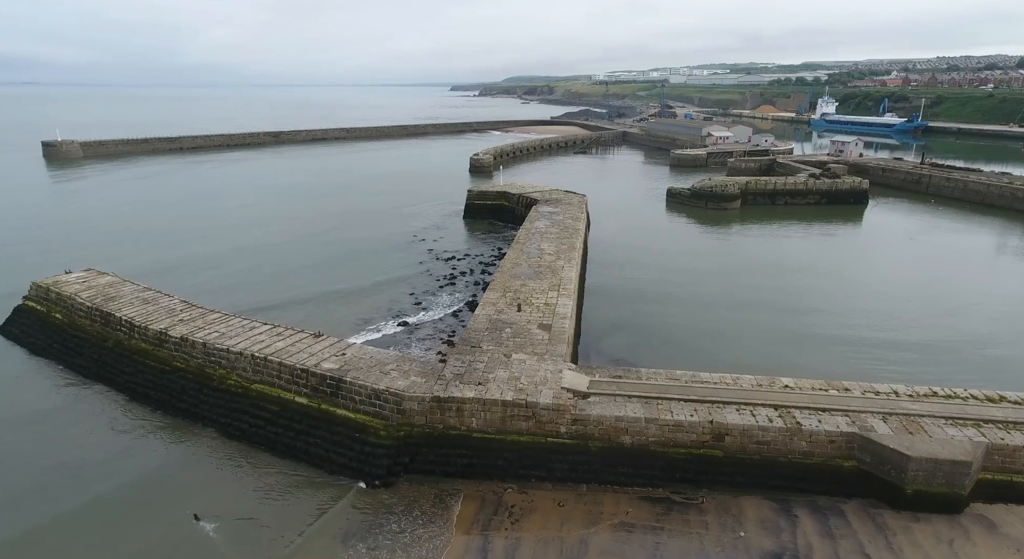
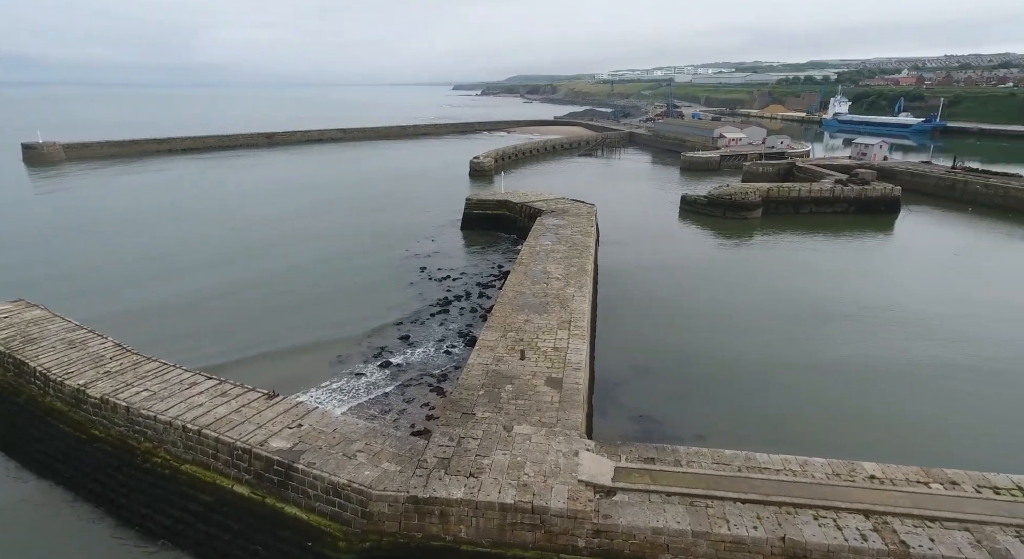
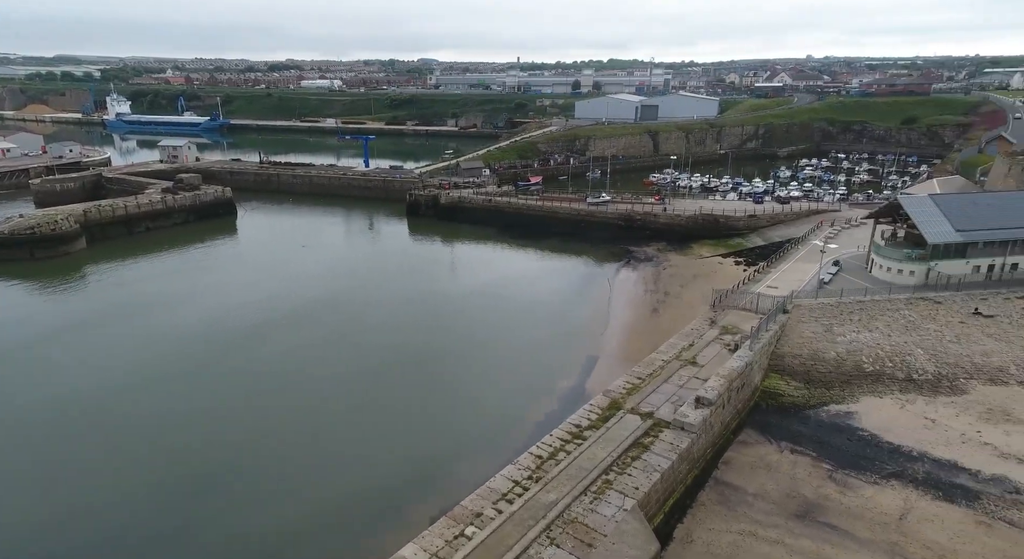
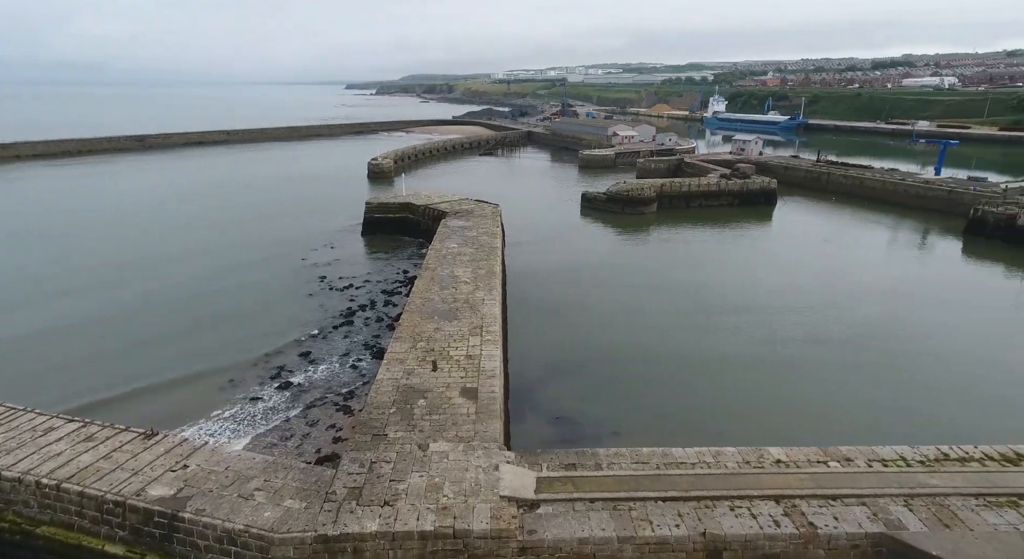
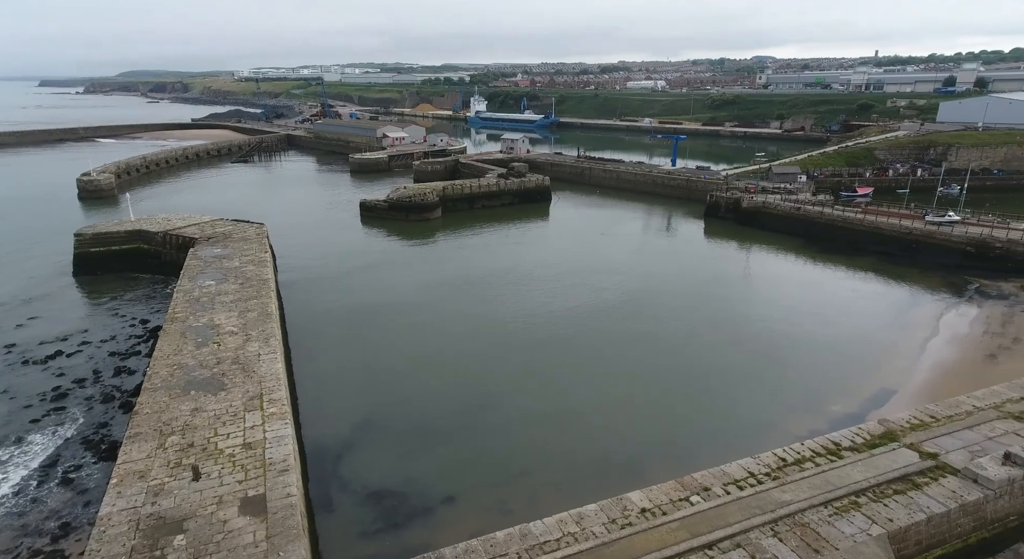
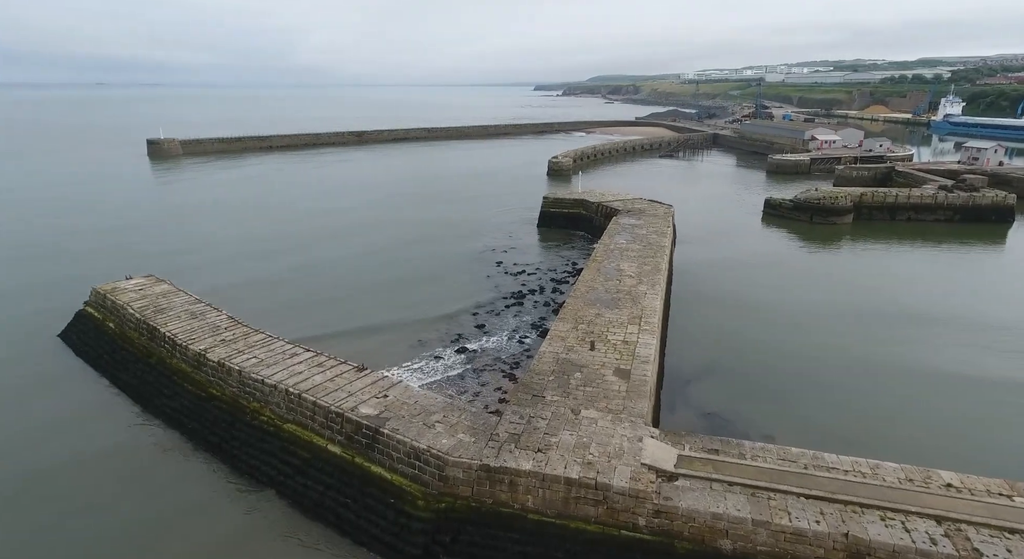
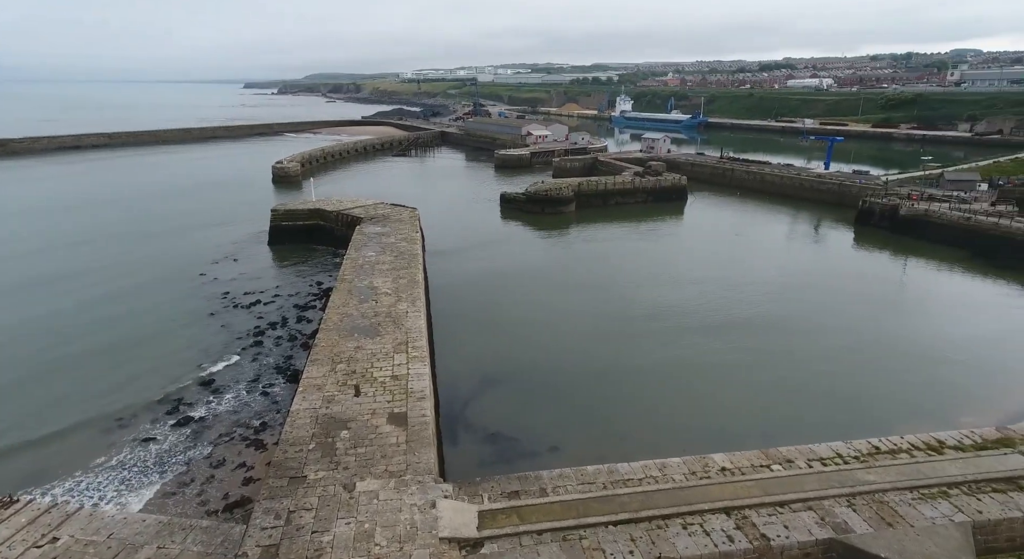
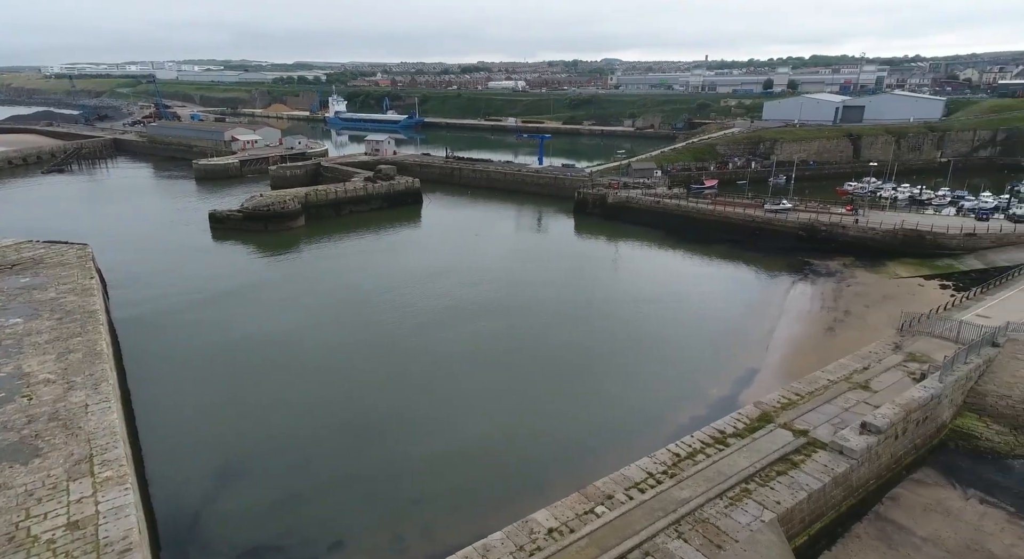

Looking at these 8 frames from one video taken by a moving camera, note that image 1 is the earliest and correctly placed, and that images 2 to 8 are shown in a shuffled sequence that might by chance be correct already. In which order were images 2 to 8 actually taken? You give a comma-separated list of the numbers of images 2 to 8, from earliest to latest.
6, 2, 4, 7, 5, 8, 3
